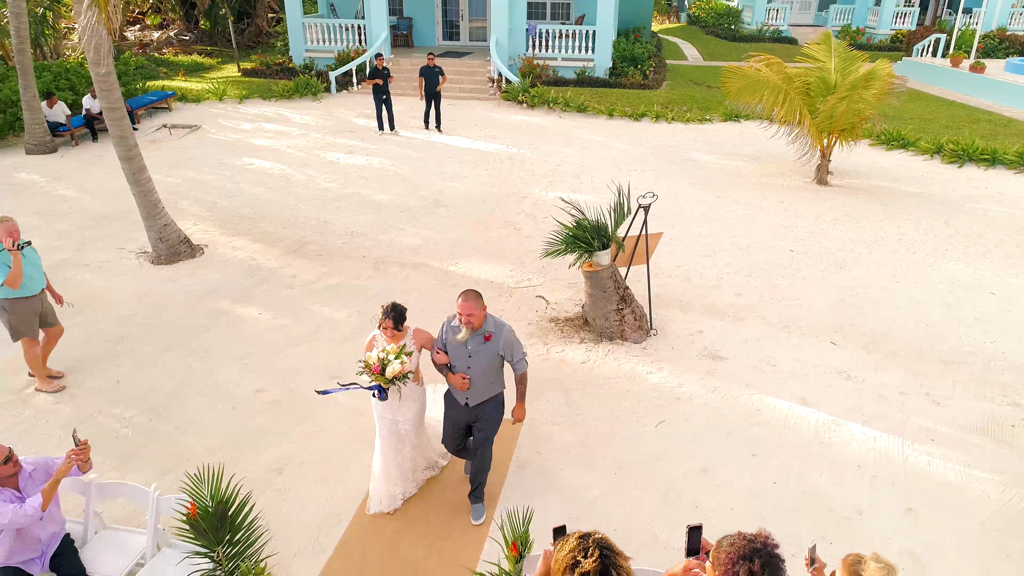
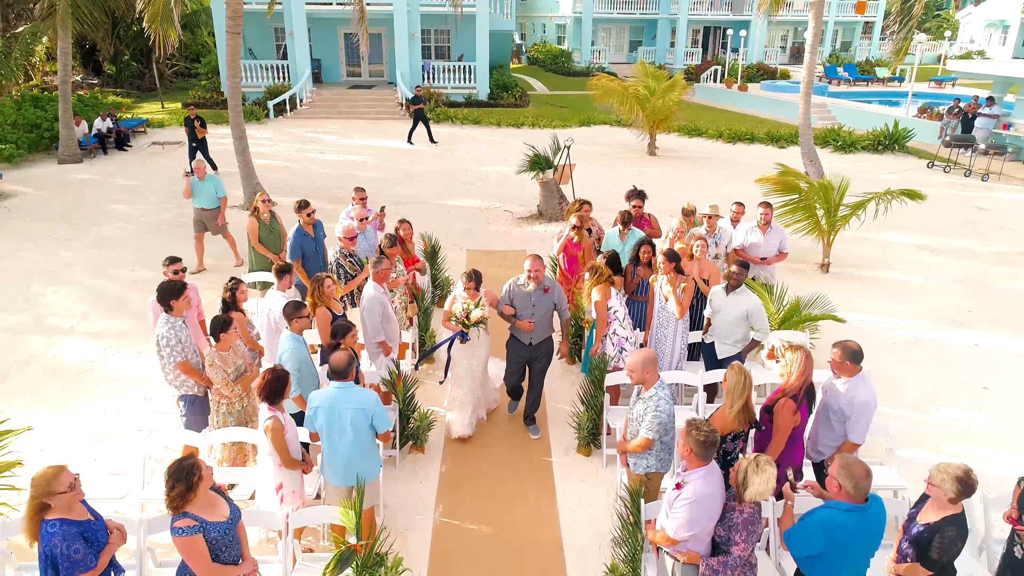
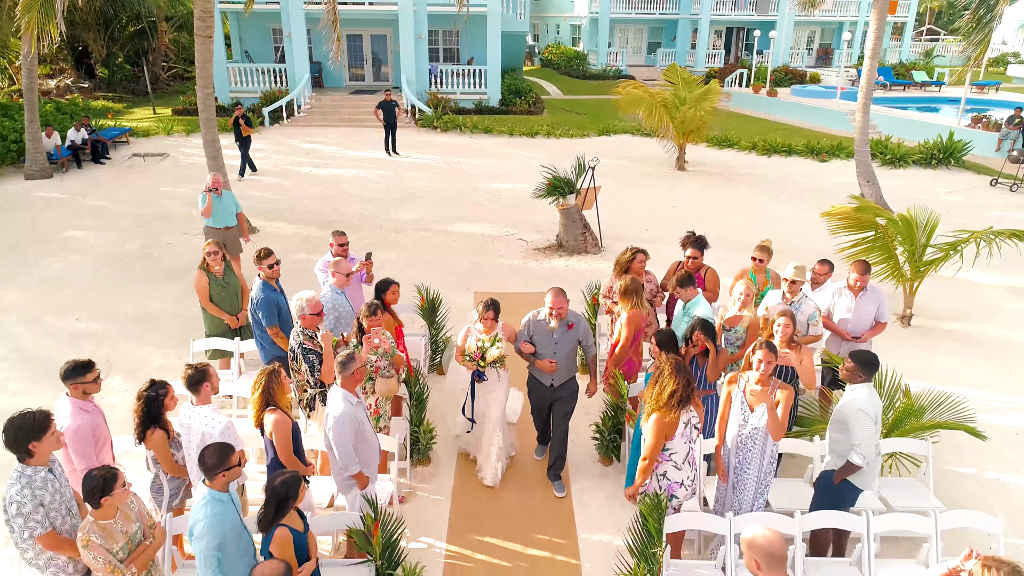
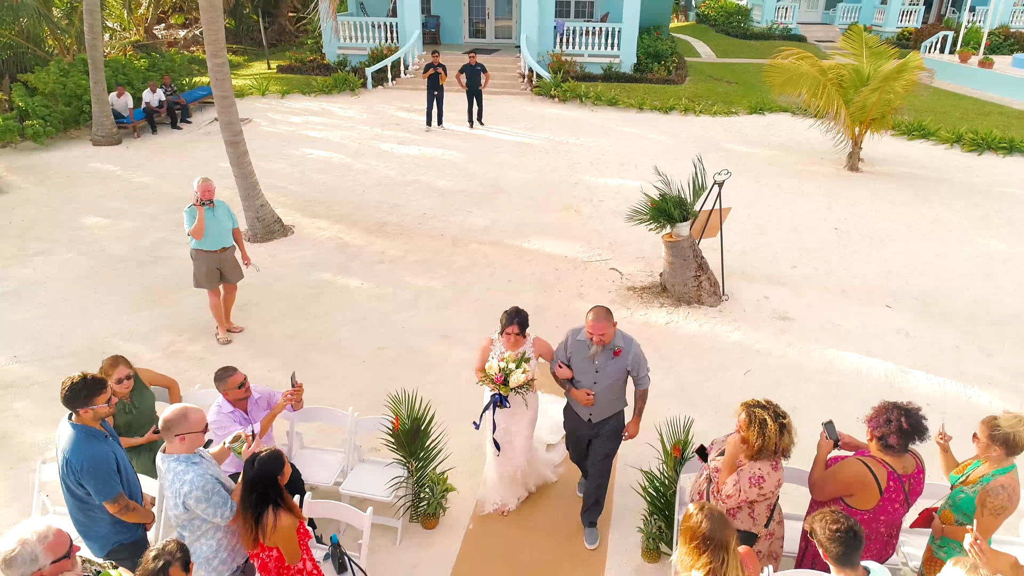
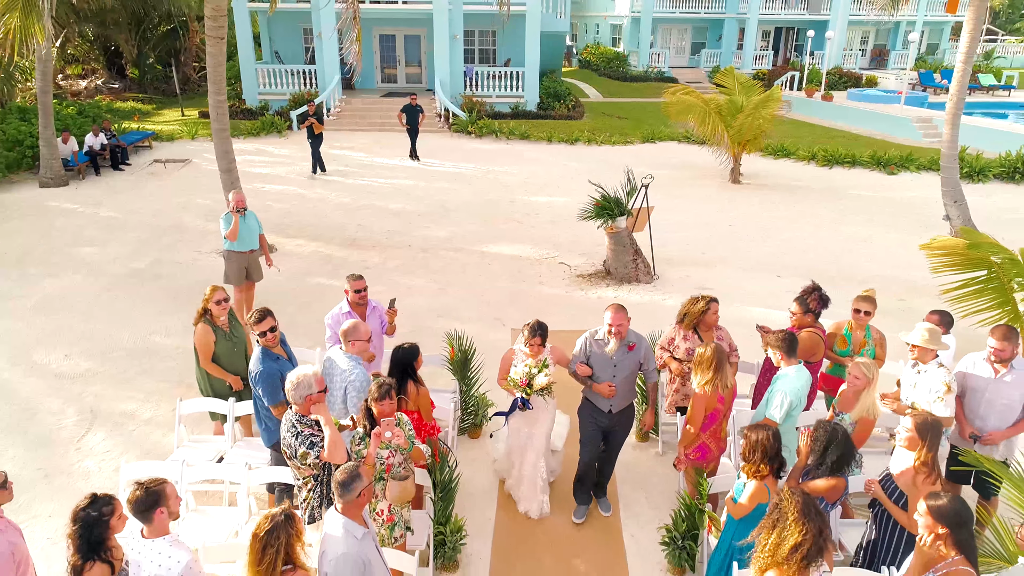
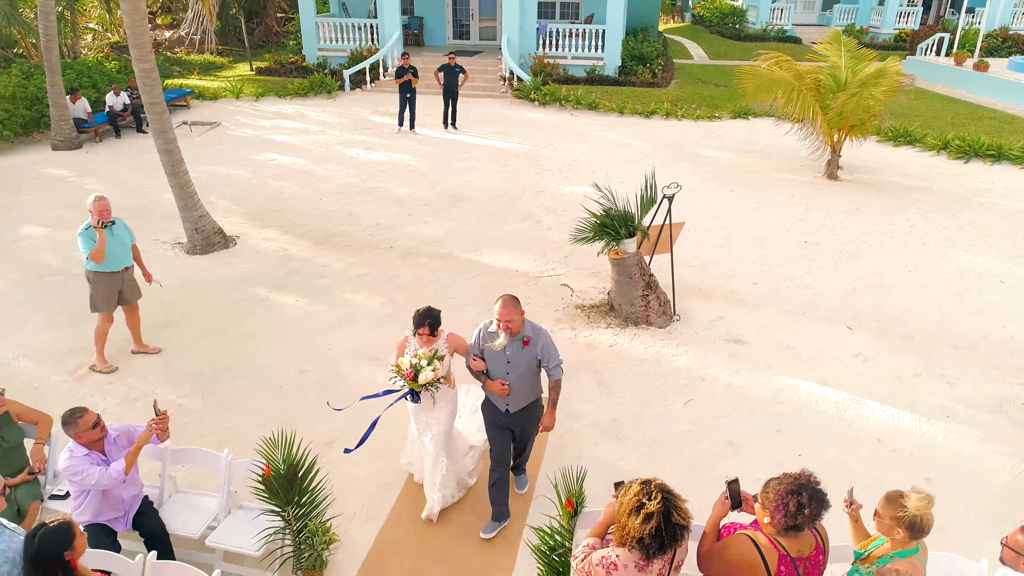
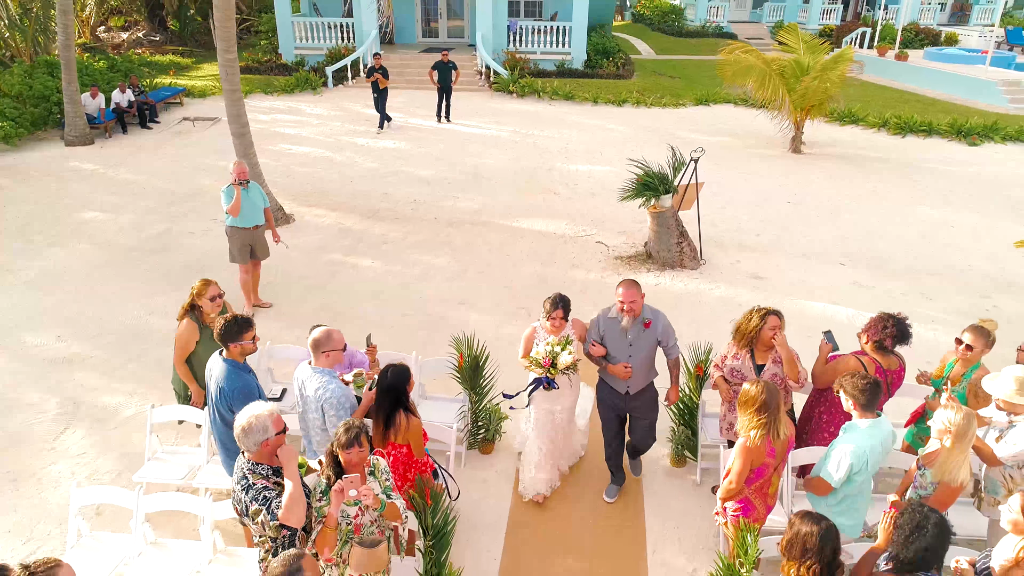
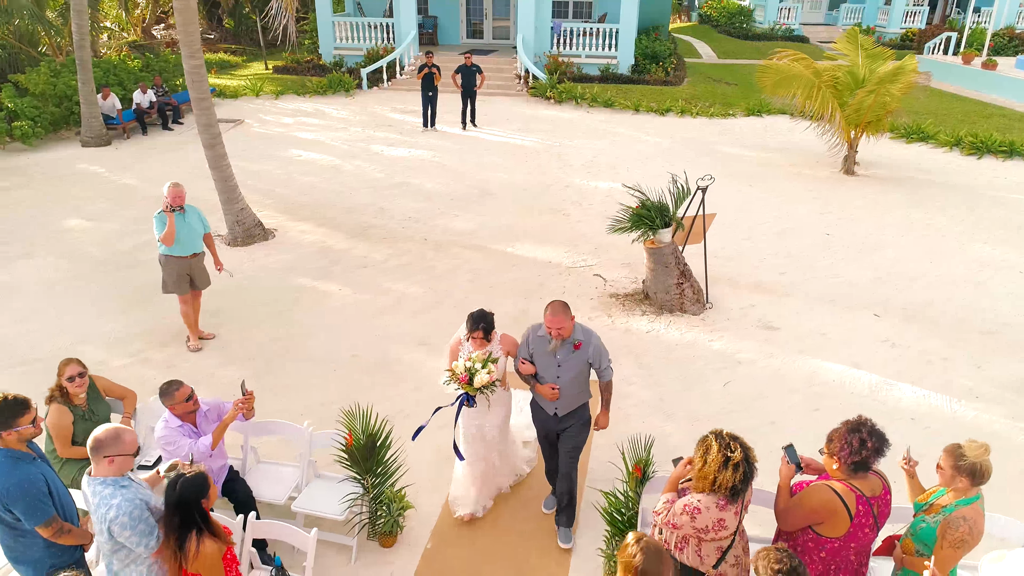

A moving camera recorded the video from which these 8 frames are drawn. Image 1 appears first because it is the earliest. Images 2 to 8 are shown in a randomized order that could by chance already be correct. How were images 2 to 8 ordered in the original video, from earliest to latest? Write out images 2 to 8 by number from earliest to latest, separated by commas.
6, 8, 4, 7, 5, 3, 2
